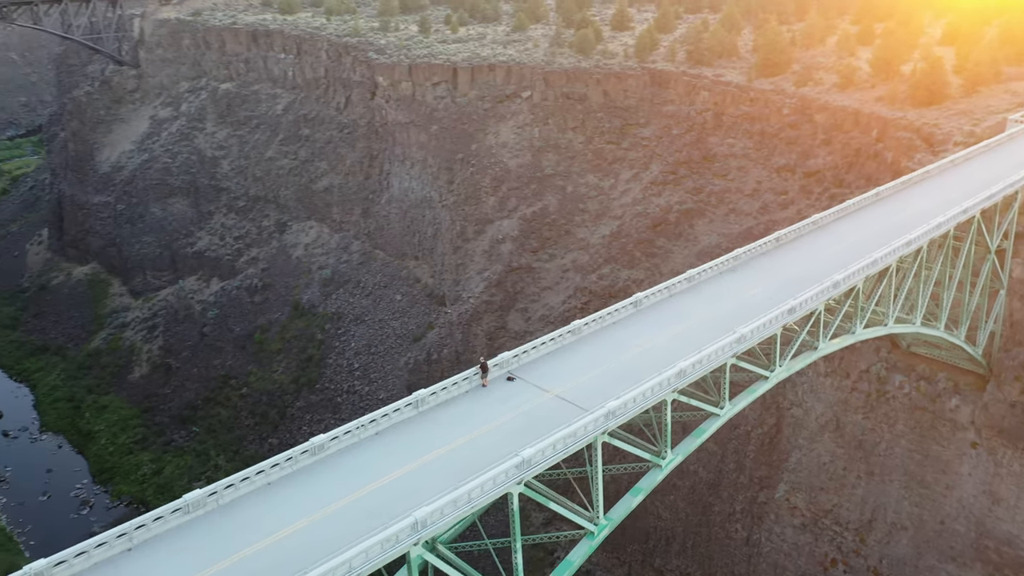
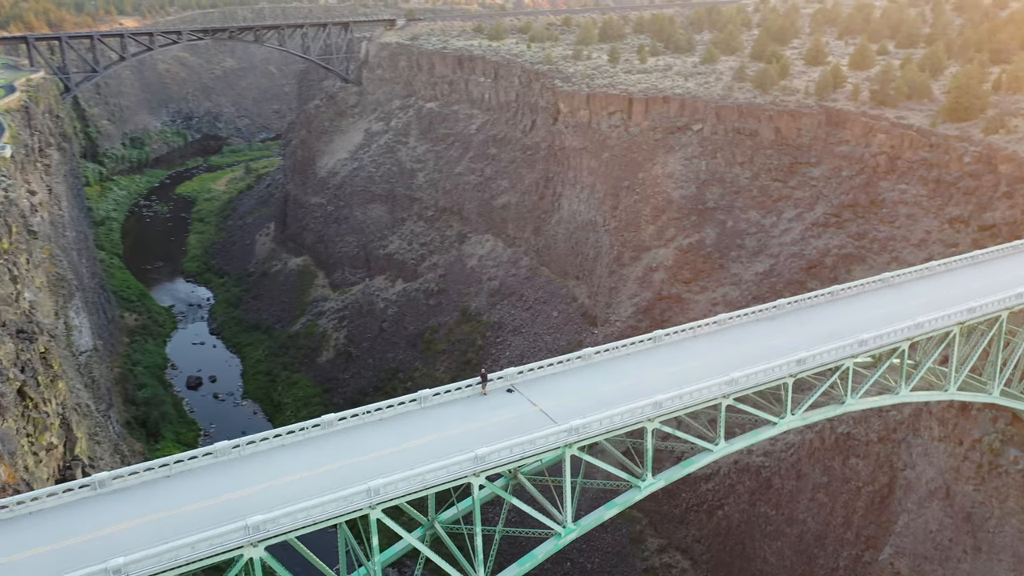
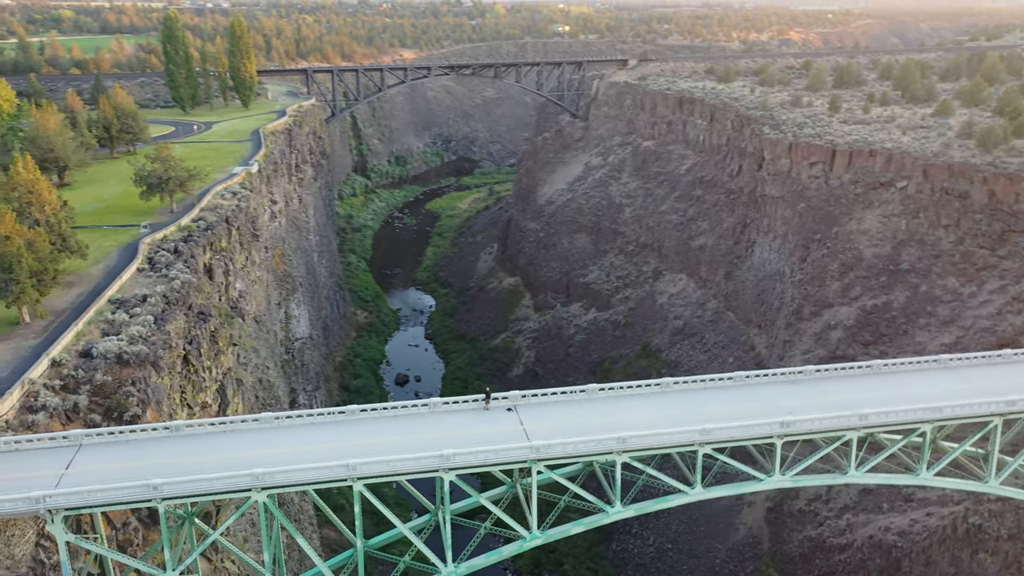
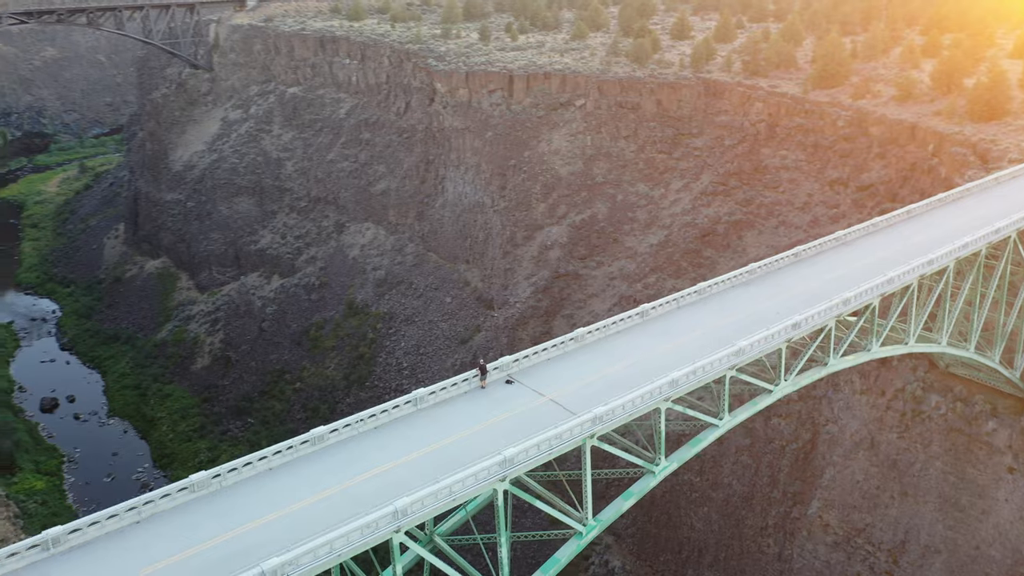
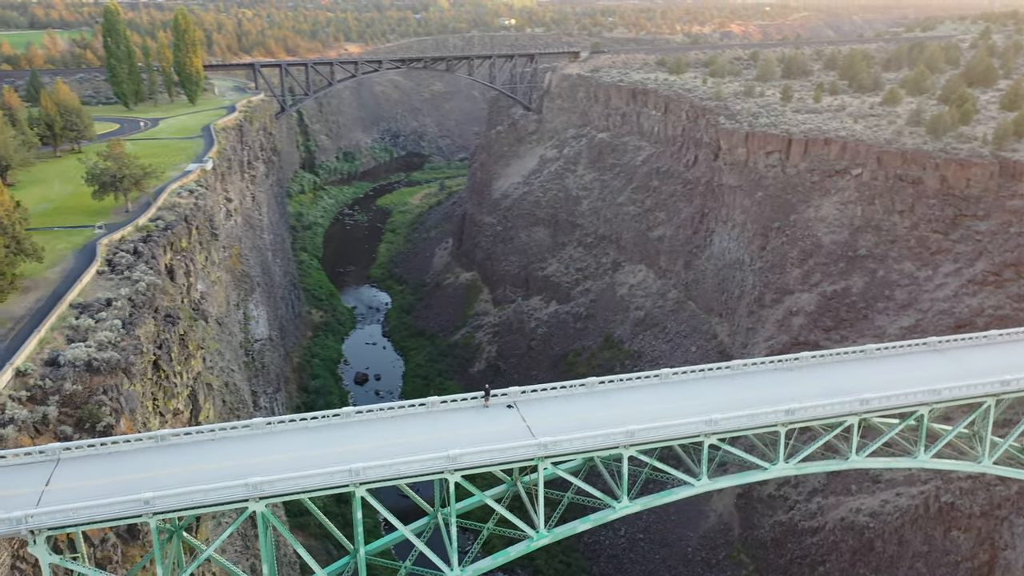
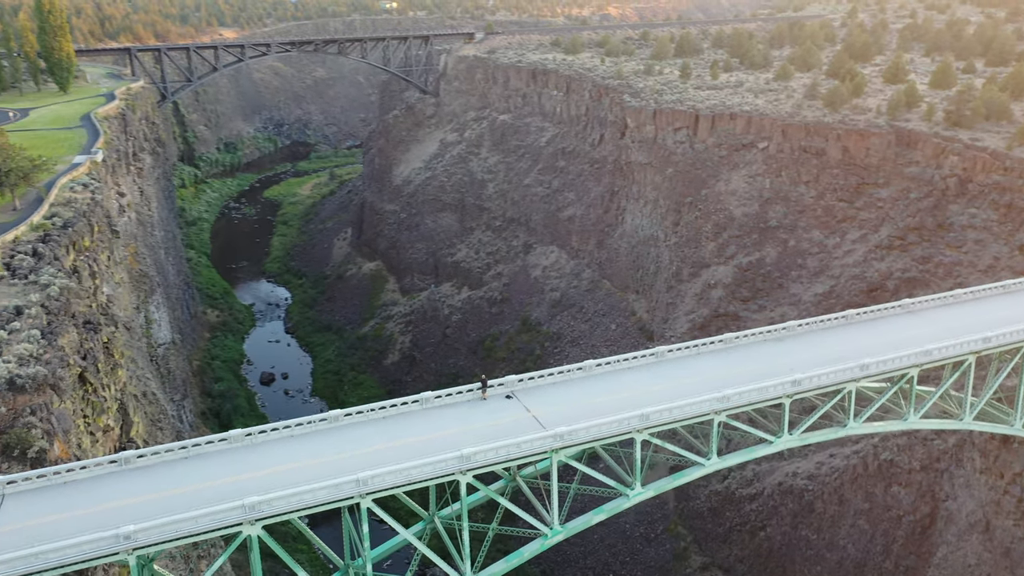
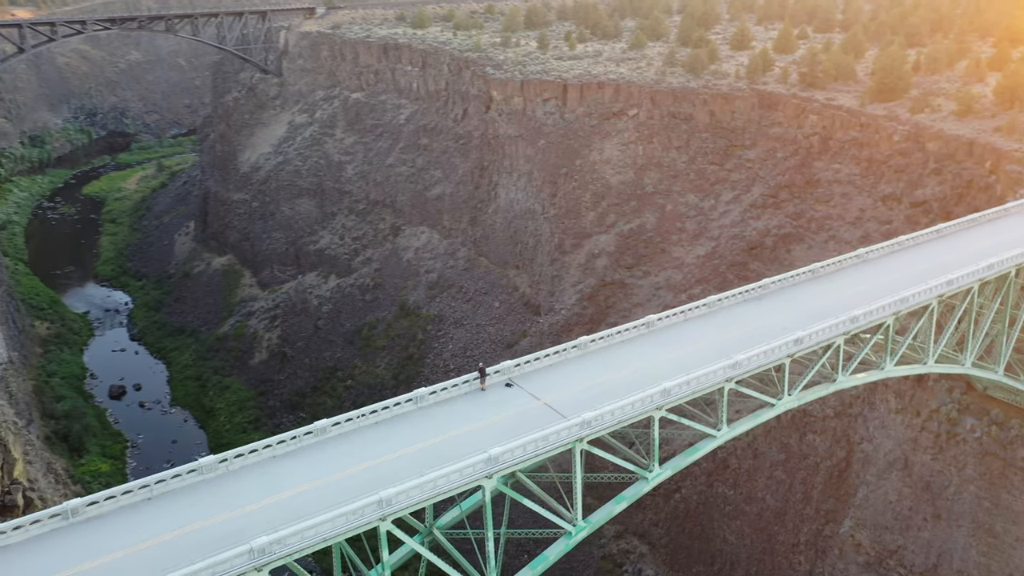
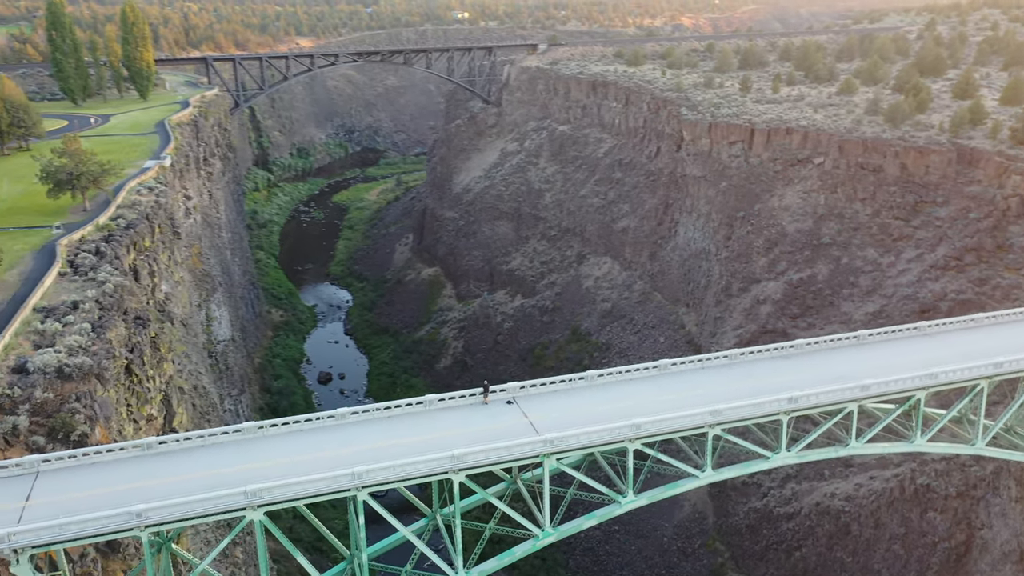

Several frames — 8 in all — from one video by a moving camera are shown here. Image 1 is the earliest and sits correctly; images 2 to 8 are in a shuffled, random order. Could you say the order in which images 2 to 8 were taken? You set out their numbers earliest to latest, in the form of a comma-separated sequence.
4, 7, 2, 6, 8, 5, 3
